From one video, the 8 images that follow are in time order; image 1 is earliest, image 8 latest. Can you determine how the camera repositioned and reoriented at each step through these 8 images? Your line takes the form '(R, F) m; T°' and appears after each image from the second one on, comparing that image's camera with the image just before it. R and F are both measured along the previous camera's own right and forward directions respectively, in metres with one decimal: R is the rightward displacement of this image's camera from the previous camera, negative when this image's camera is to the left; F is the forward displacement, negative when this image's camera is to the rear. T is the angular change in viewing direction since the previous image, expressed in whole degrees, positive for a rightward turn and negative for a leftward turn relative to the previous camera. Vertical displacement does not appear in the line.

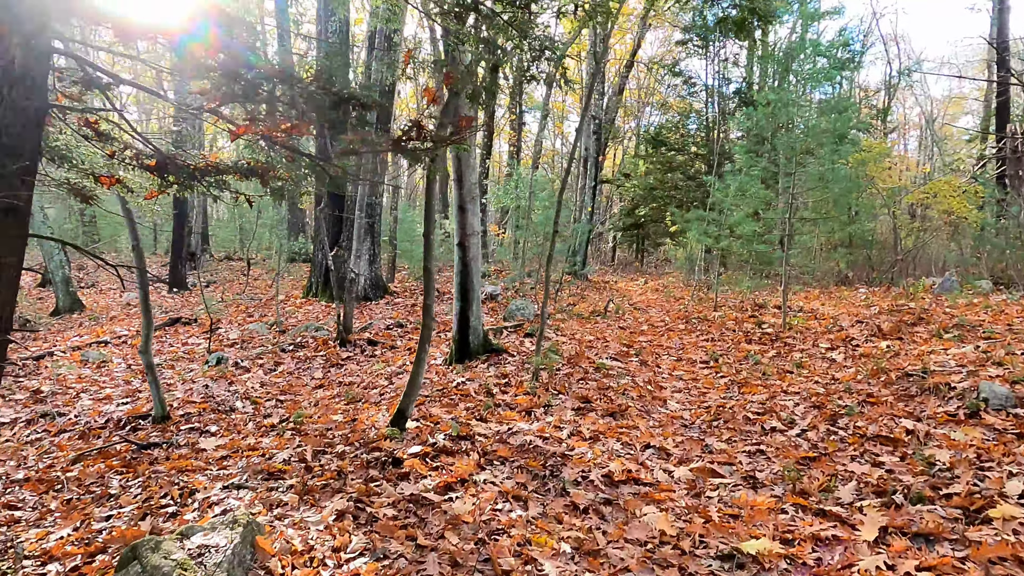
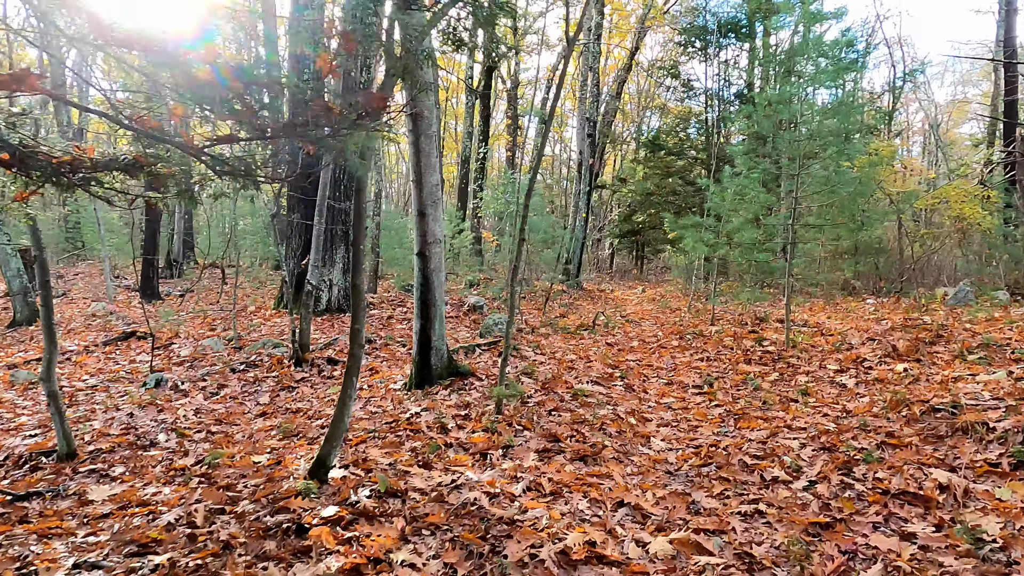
(+0.3, +0.7) m; 0°
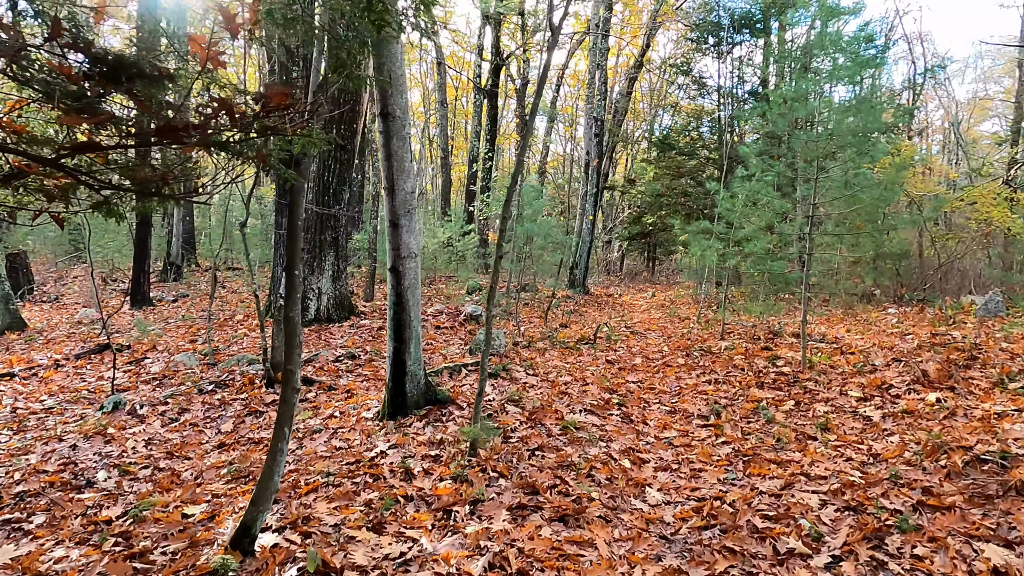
(+0.2, +0.5) m; -1°
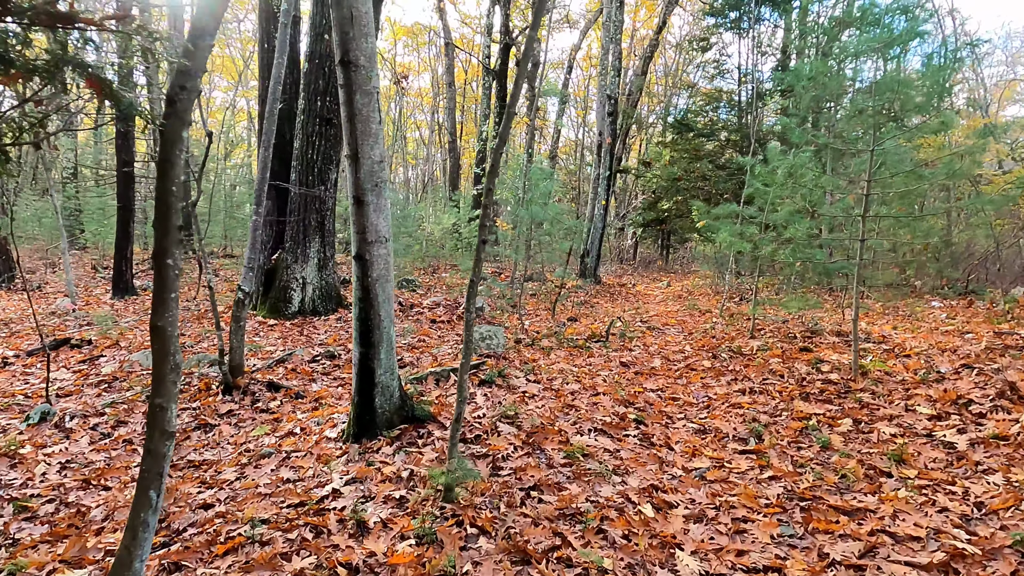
(+0.1, +0.9) m; -1°
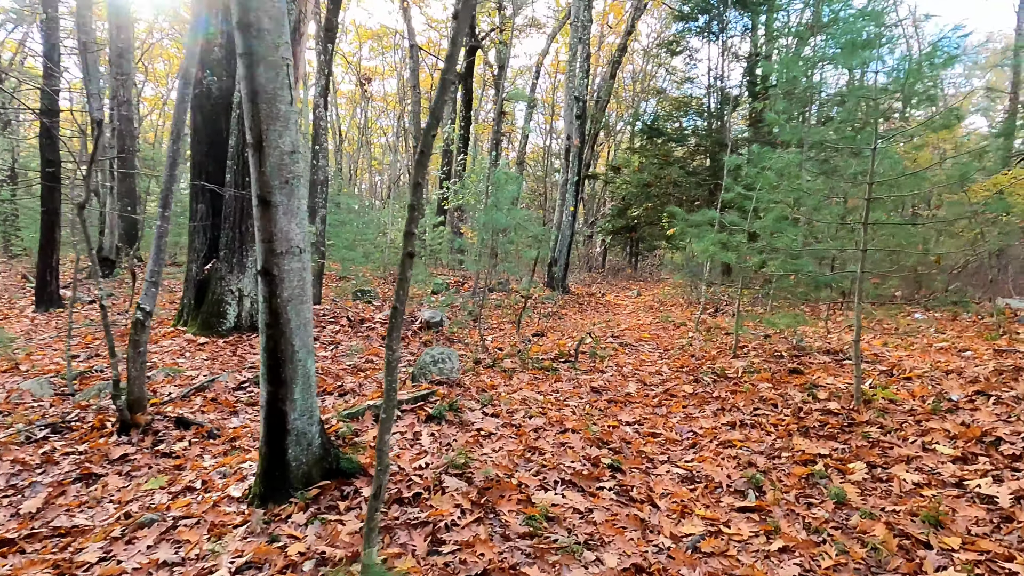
(+0.1, +0.7) m; +3°
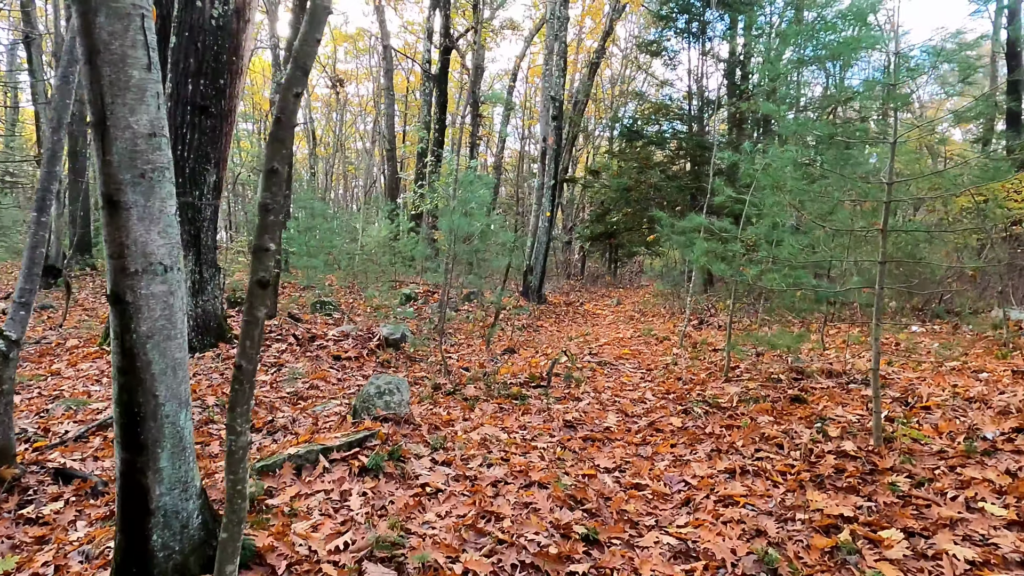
(+0.1, +0.8) m; +2°
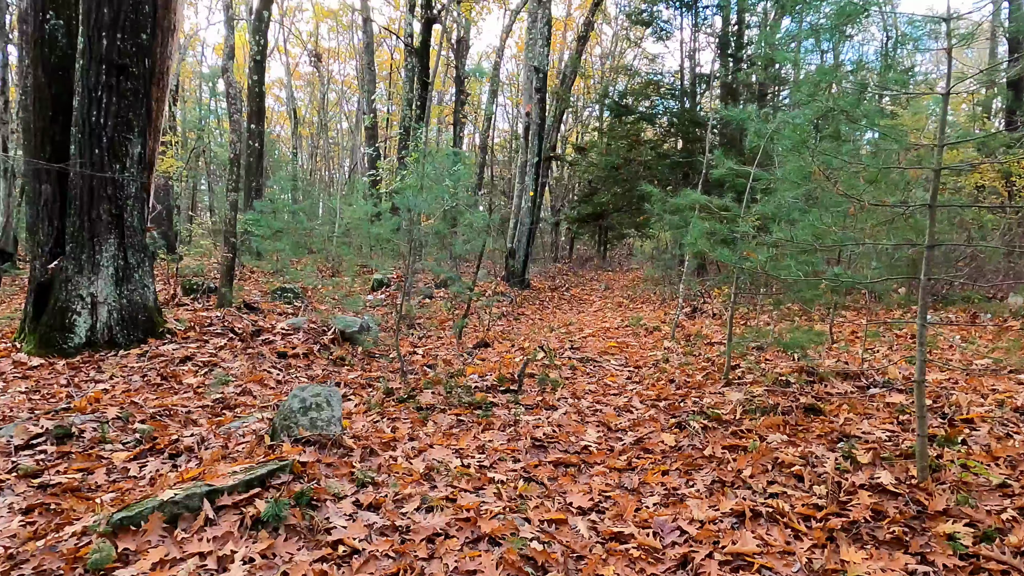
(+0.2, +0.8) m; +1°
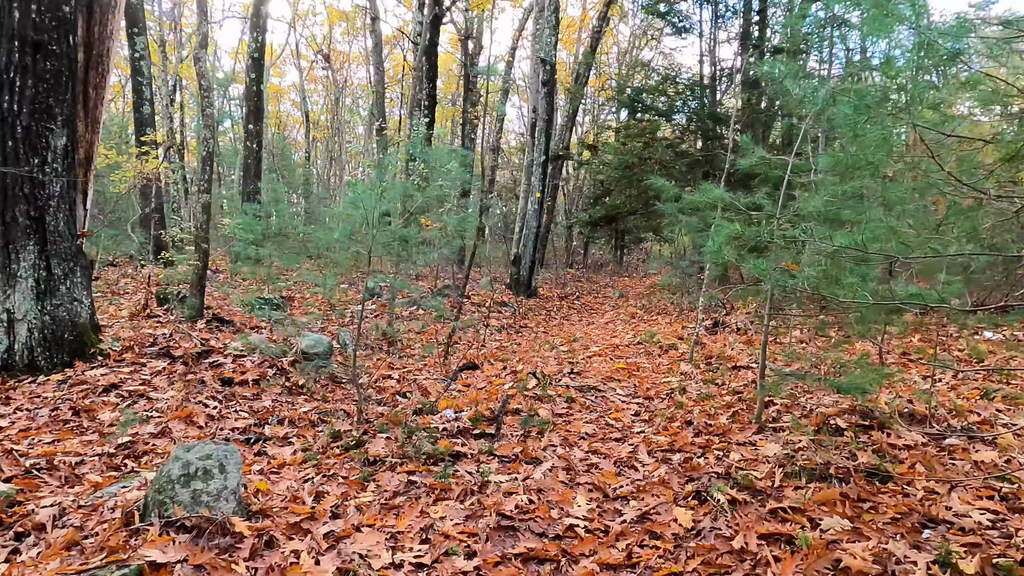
(+0.3, +1.0) m; -2°
